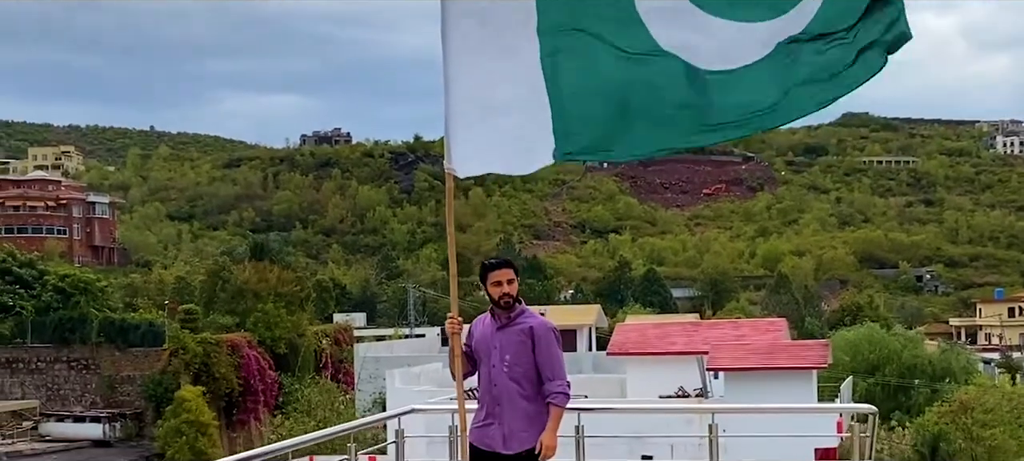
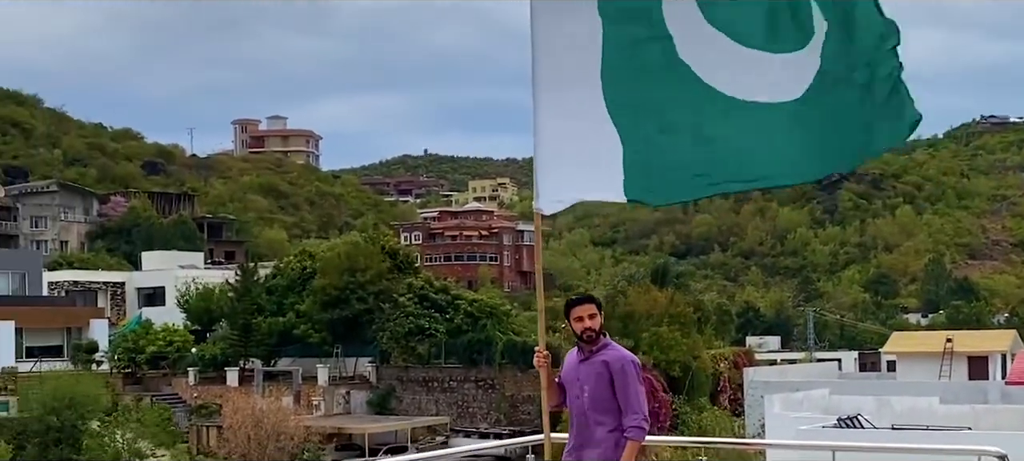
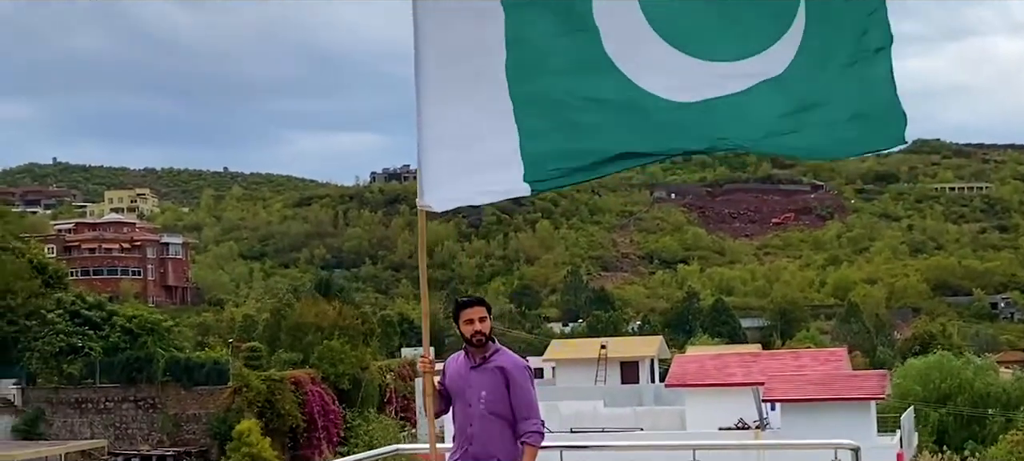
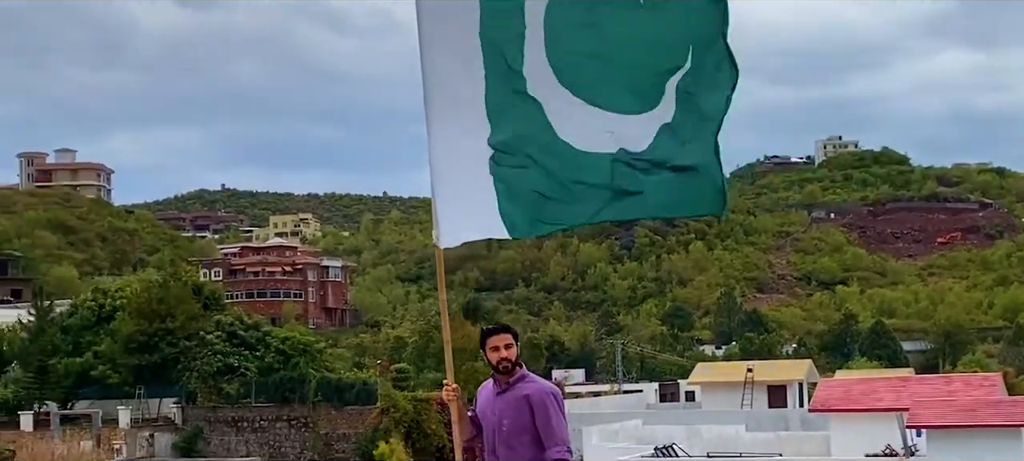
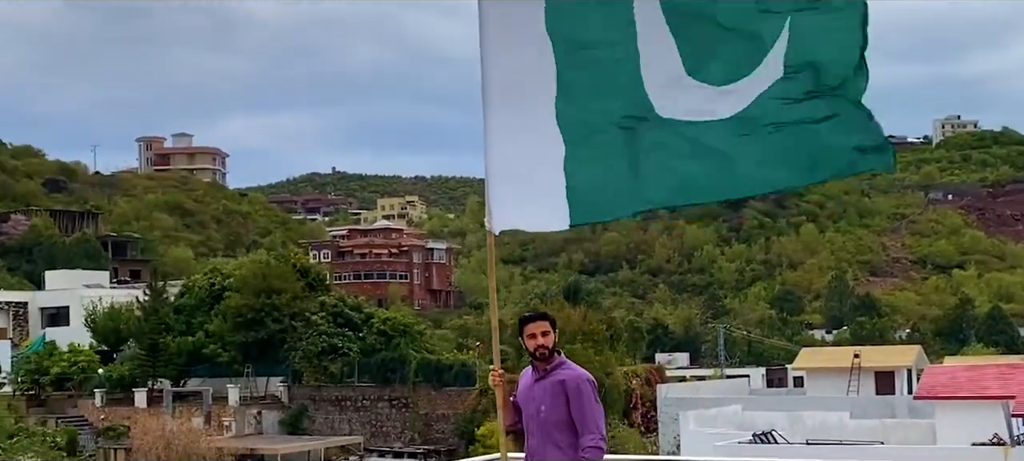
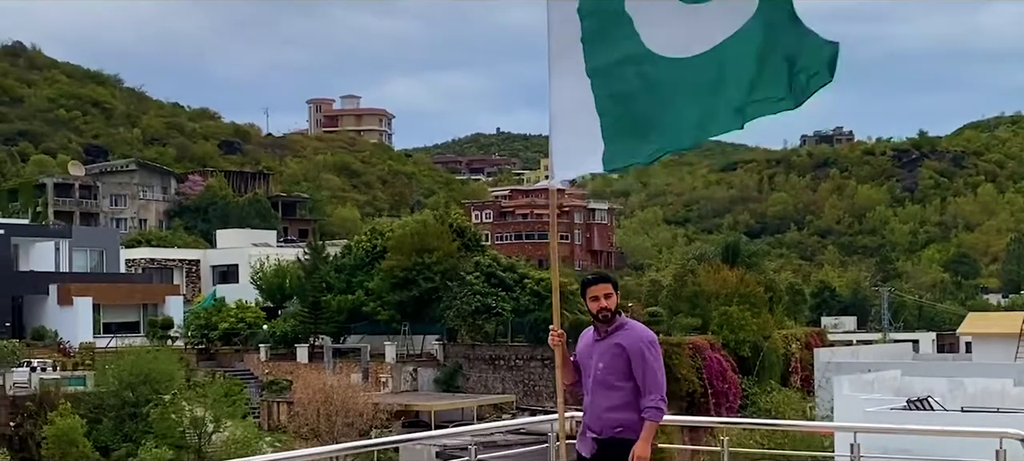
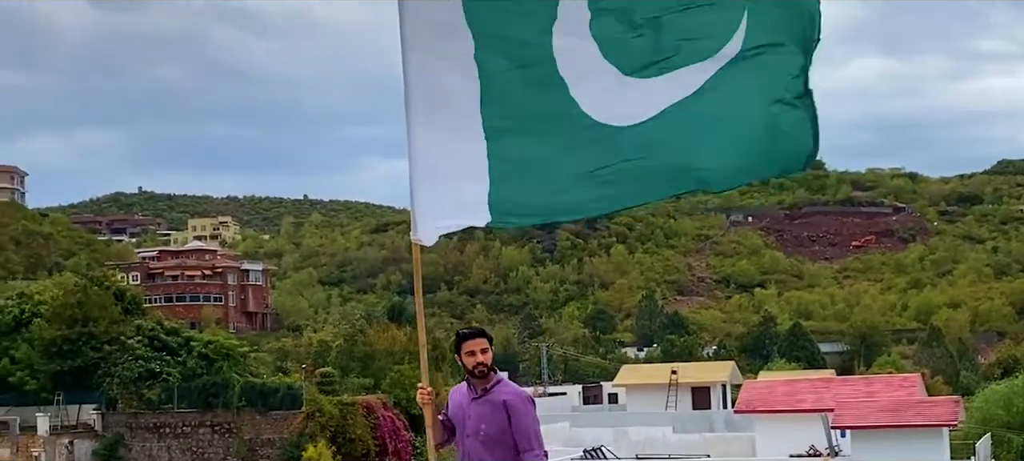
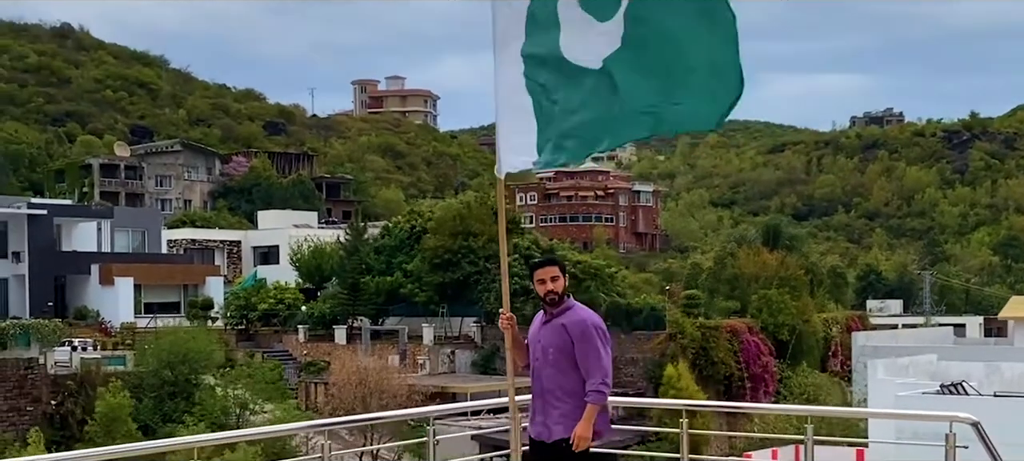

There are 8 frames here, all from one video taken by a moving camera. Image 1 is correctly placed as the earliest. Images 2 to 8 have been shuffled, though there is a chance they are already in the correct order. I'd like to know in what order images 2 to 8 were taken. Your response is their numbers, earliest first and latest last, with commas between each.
3, 7, 4, 5, 2, 6, 8
